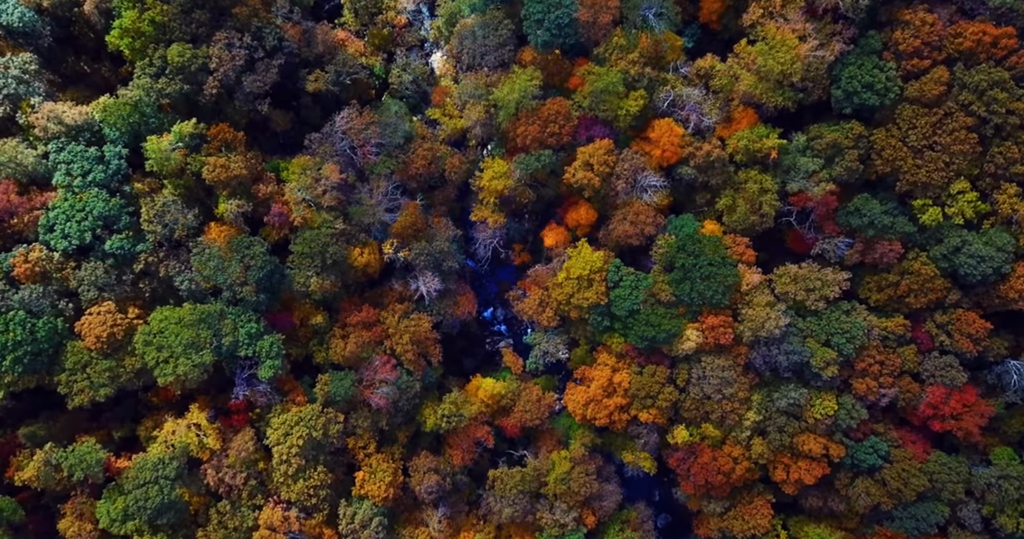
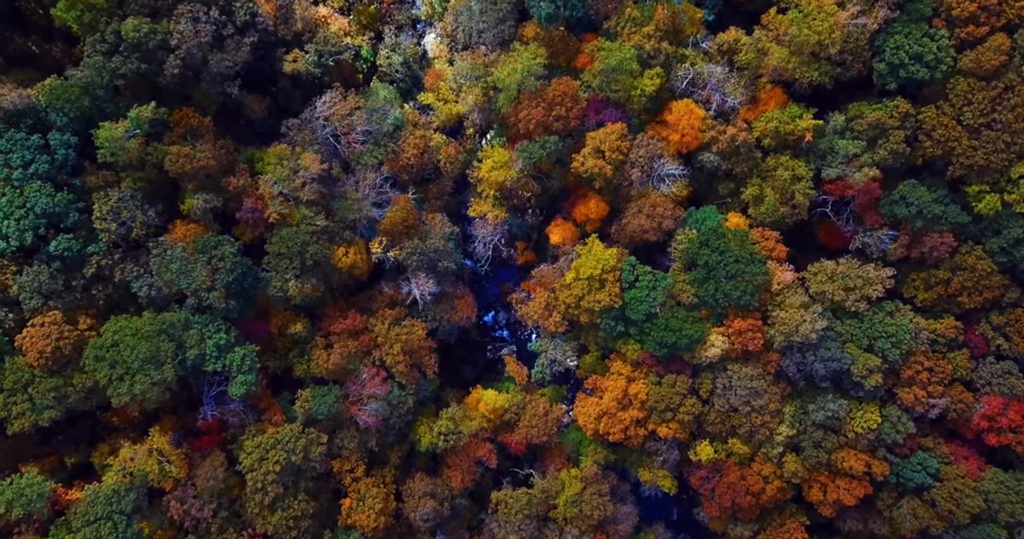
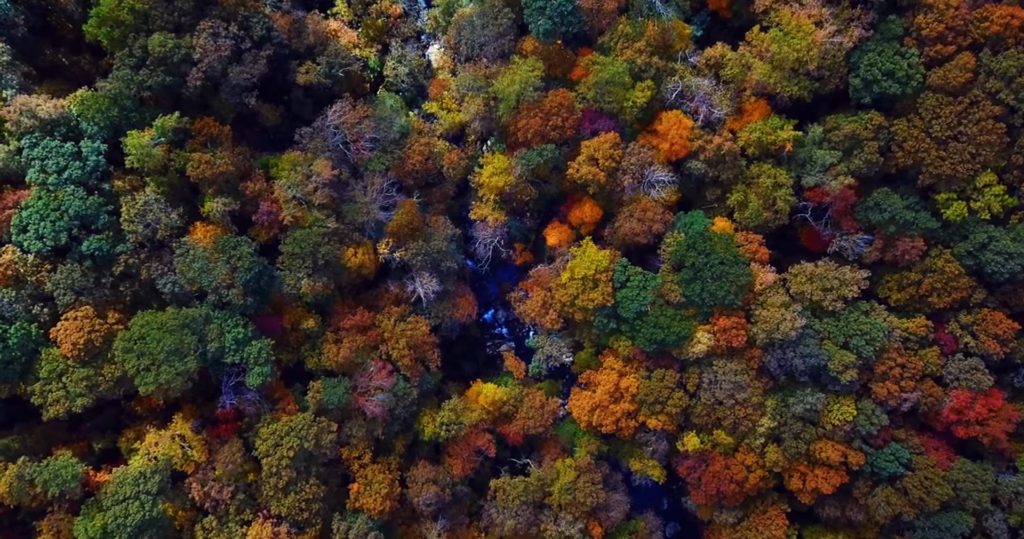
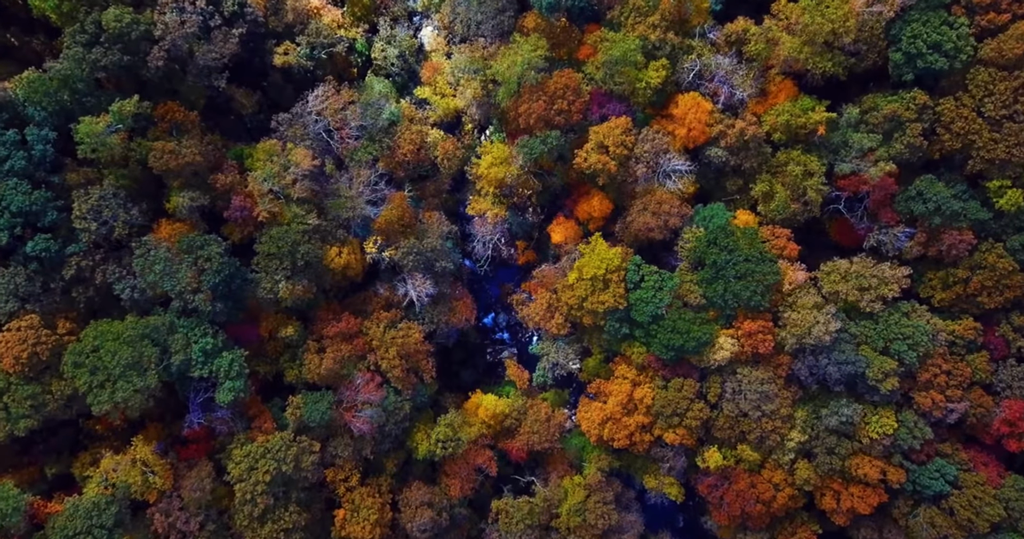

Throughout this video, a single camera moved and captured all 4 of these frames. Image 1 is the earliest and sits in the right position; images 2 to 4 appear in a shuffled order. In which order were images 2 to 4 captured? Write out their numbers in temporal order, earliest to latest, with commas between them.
3, 2, 4
